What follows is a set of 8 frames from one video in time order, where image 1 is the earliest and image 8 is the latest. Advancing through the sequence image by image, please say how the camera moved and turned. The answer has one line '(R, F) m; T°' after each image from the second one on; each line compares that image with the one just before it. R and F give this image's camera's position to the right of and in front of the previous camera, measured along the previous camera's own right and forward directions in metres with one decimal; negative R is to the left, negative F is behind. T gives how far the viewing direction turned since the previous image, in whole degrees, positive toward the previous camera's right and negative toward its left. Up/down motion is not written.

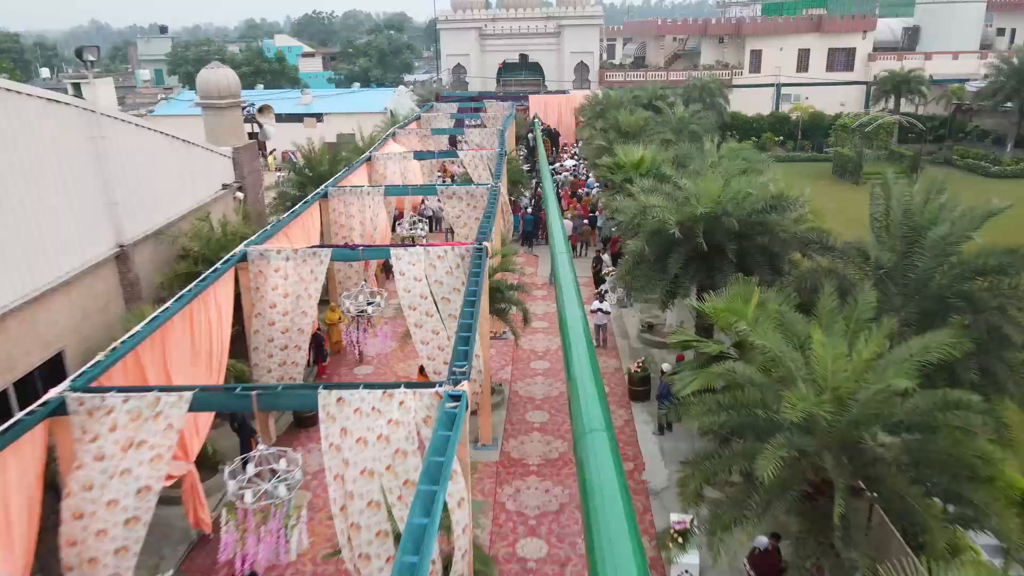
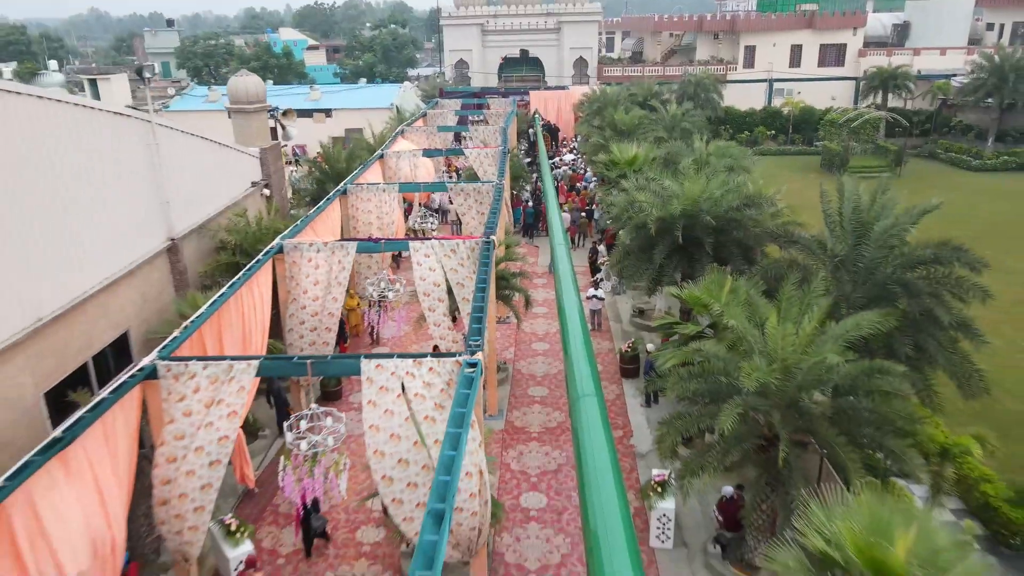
(0.0, -1.2) m; 0°
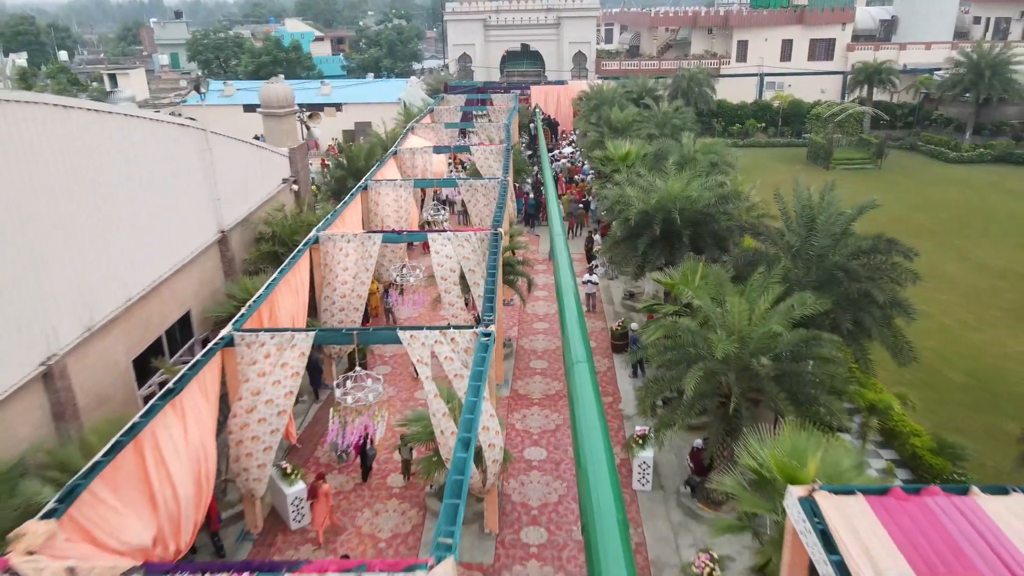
(-0.1, -1.5) m; 0°
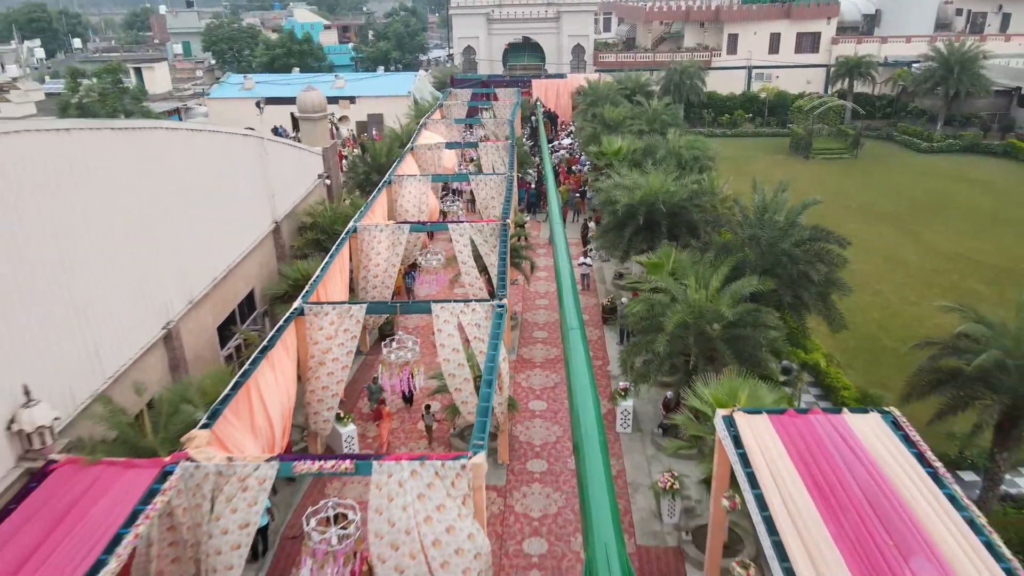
(-0.1, -2.3) m; 0°
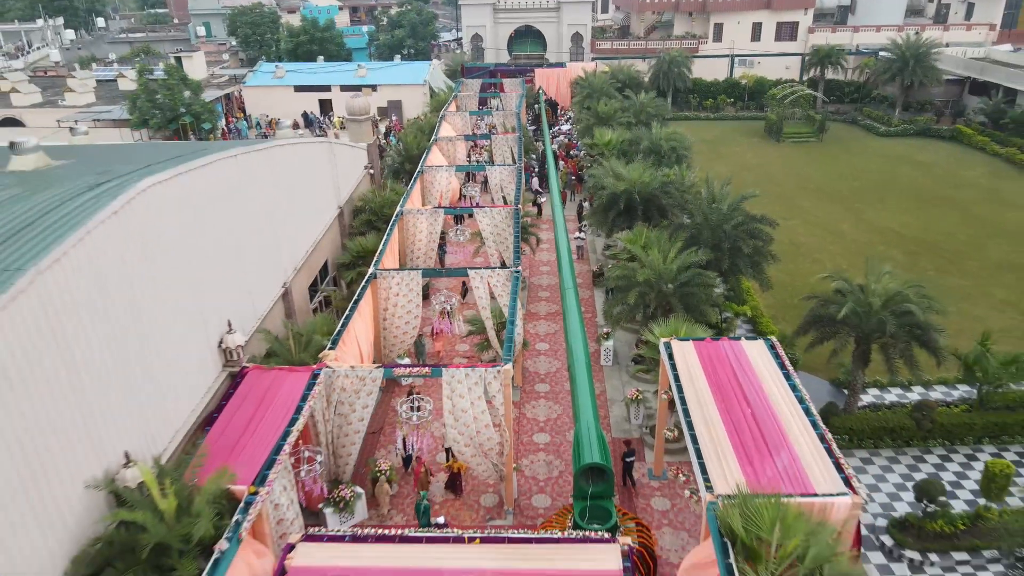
(-0.2, -4.1) m; 0°
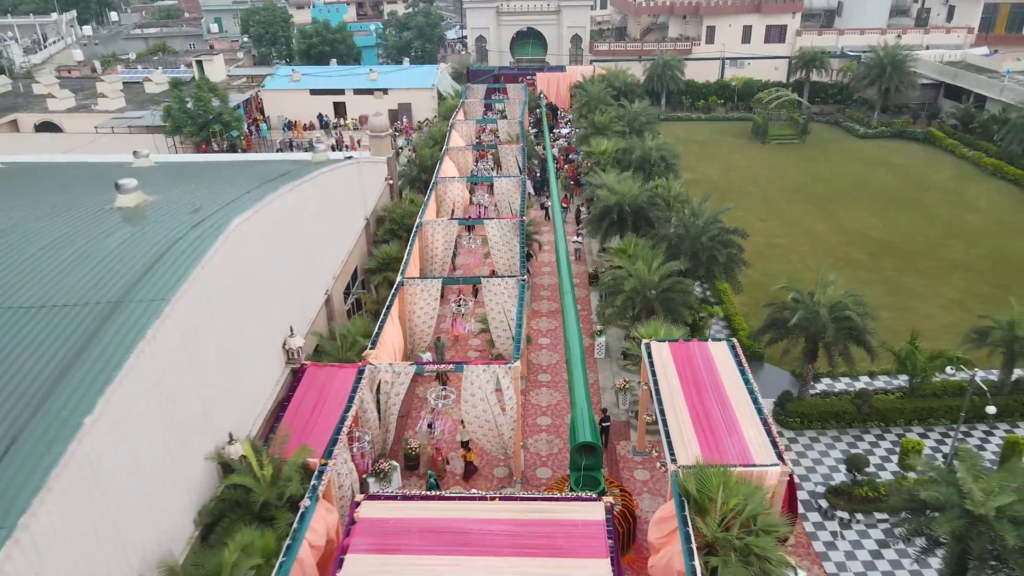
(-0.1, -2.5) m; 0°
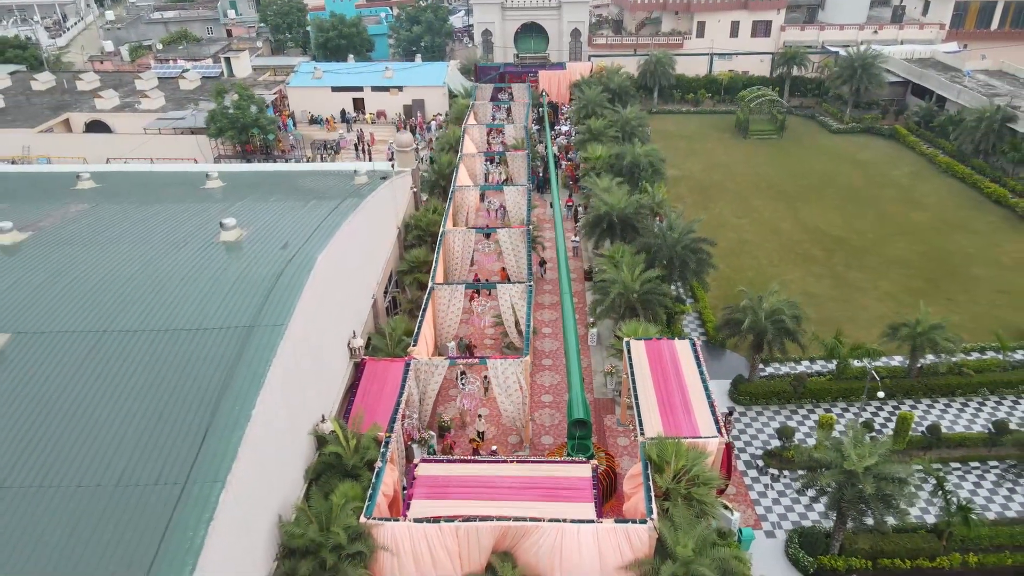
(-0.2, -4.0) m; 0°
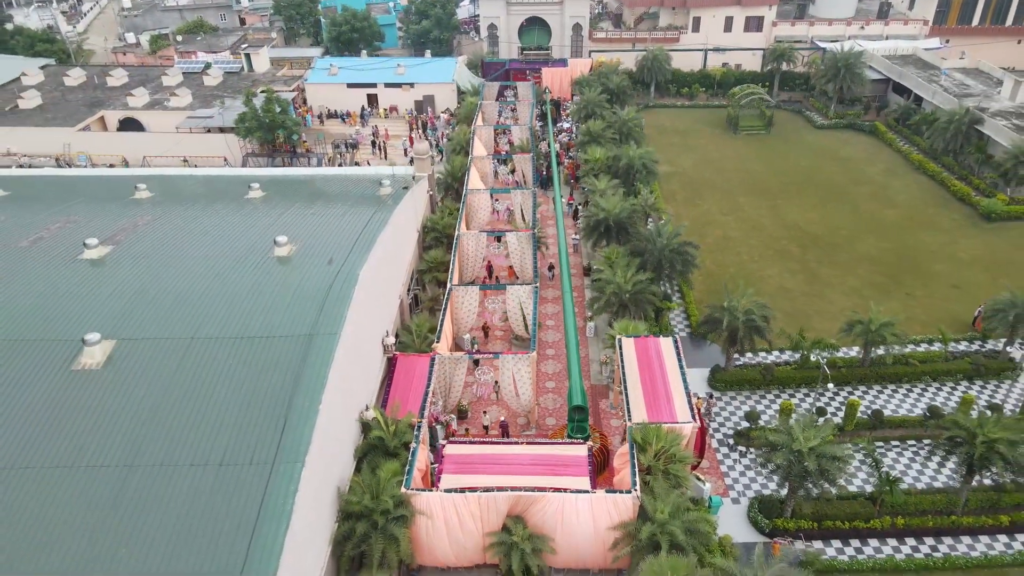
(-0.2, -3.1) m; 0°
